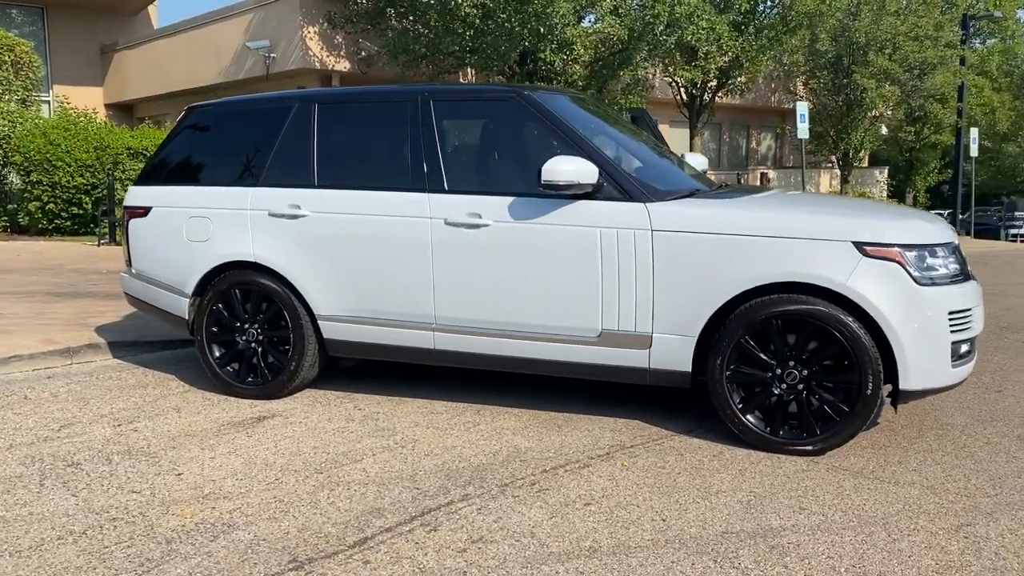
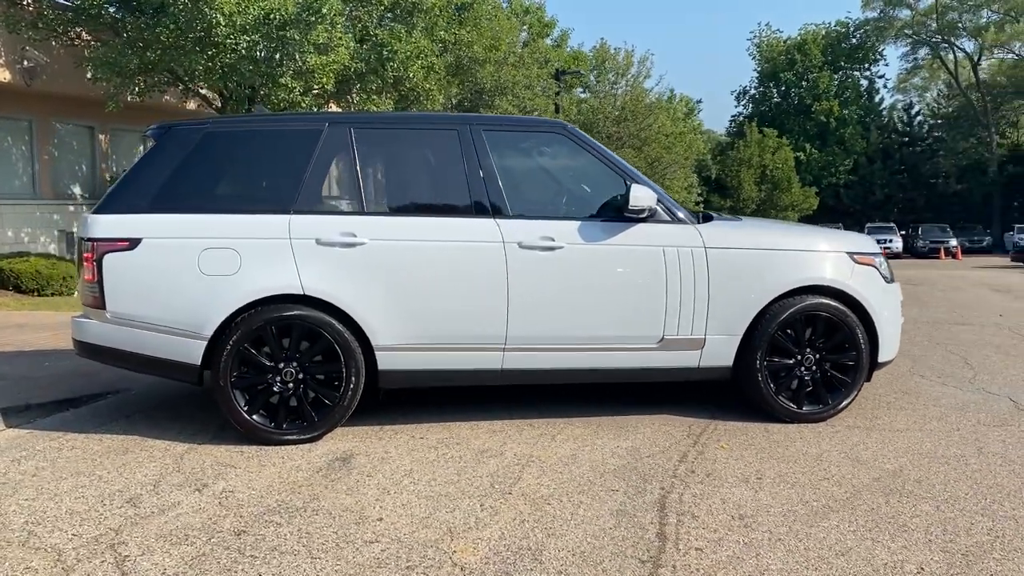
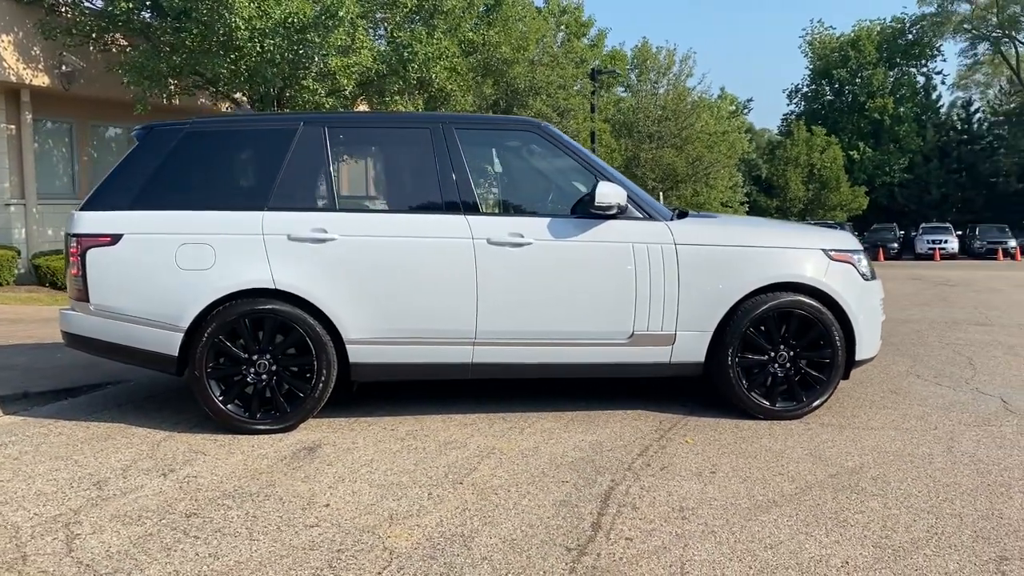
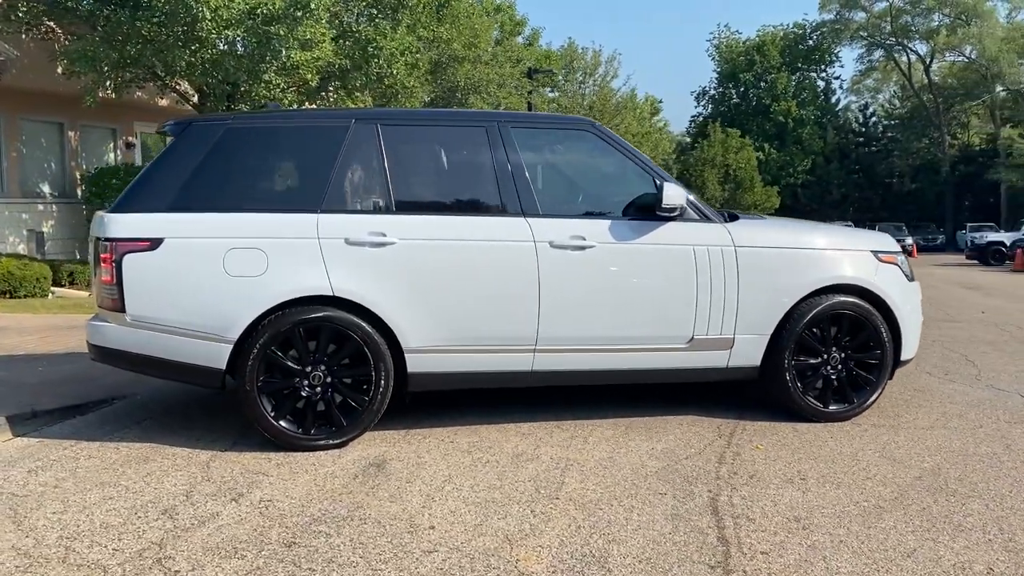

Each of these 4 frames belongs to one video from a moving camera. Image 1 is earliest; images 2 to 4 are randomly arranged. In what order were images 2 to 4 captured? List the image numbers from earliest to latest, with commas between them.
3, 2, 4
